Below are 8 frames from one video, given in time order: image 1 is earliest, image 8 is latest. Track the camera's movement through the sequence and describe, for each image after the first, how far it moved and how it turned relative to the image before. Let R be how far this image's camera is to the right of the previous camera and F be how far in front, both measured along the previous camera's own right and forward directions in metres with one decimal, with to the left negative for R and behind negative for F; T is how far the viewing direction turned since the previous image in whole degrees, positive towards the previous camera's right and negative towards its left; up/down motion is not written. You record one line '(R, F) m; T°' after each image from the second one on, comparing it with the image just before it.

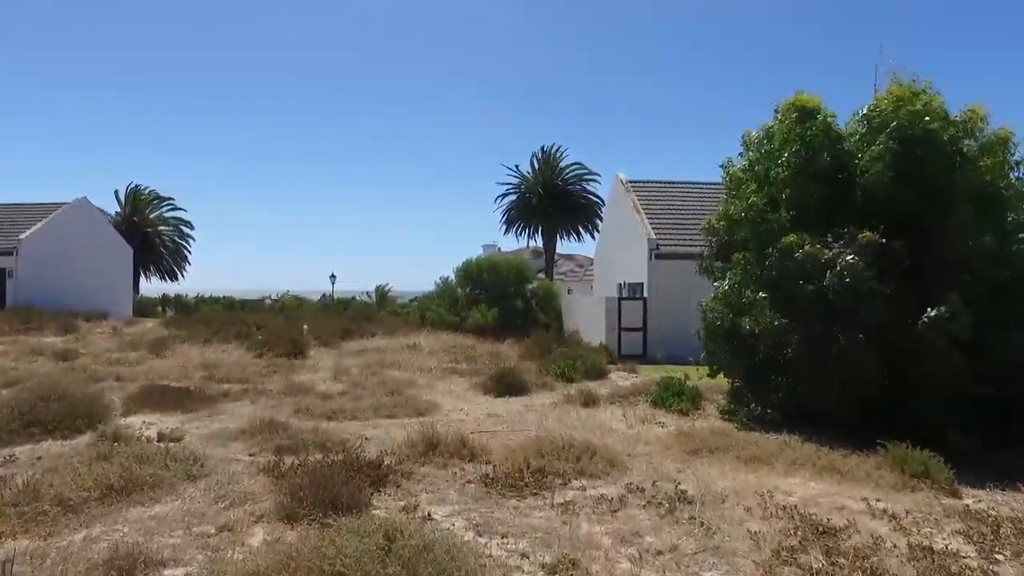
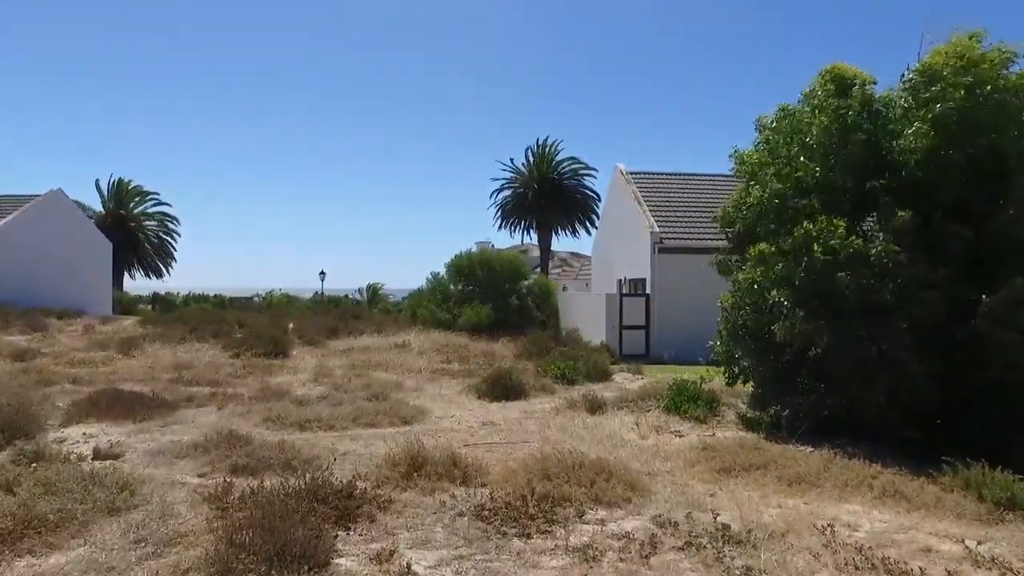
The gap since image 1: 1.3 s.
(-0.1, +1.4) m; 0°
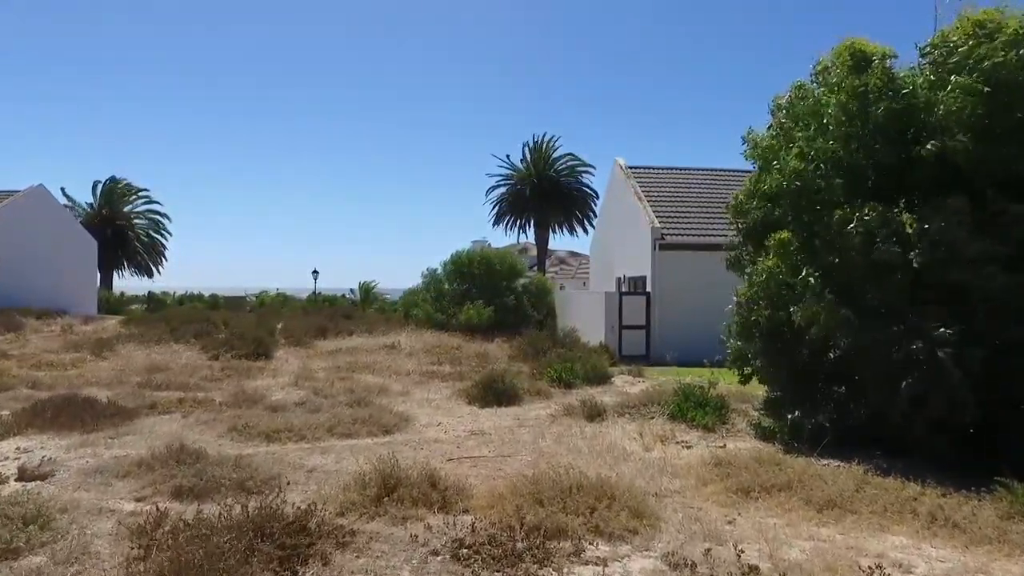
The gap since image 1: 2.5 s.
(+0.1, +1.0) m; 0°
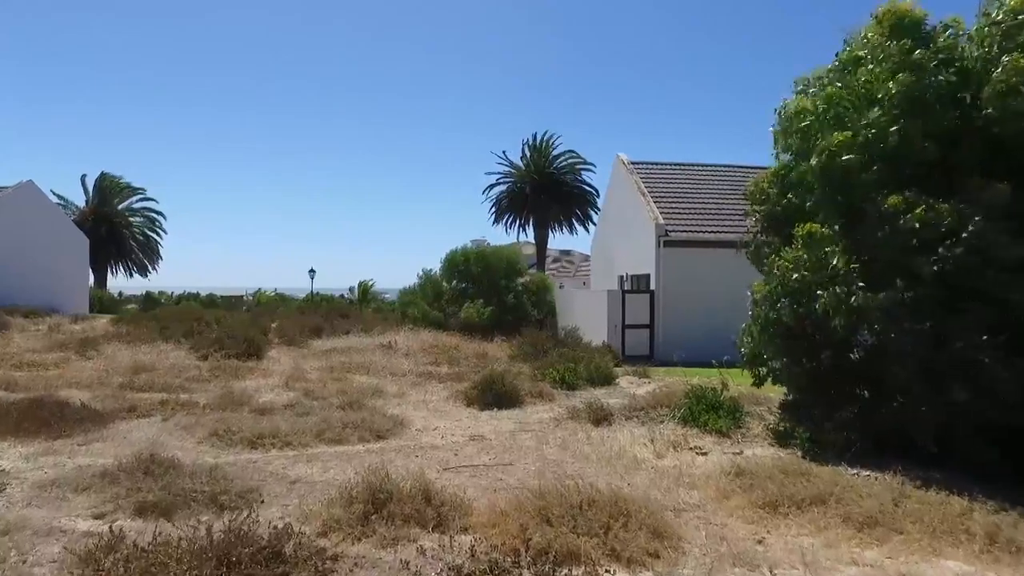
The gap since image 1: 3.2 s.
(0.0, +0.7) m; 0°
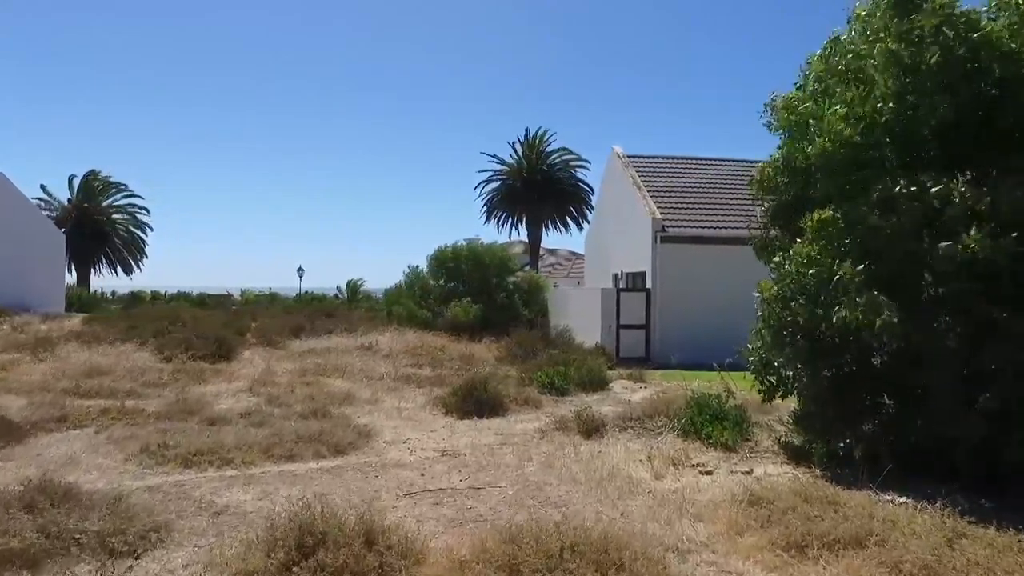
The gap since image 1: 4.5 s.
(+0.2, +1.2) m; 0°
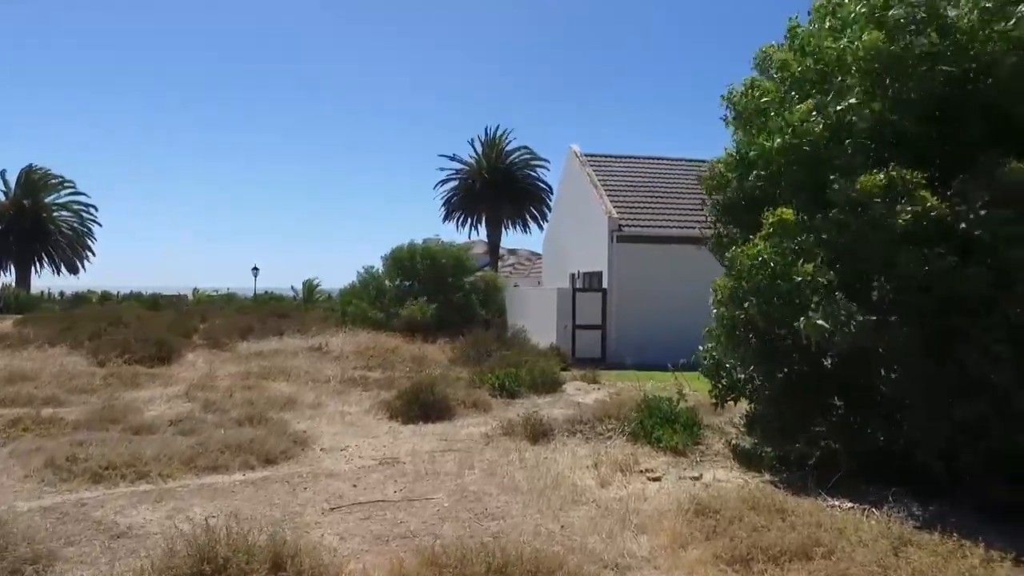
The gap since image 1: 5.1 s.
(+0.2, +0.4) m; +3°
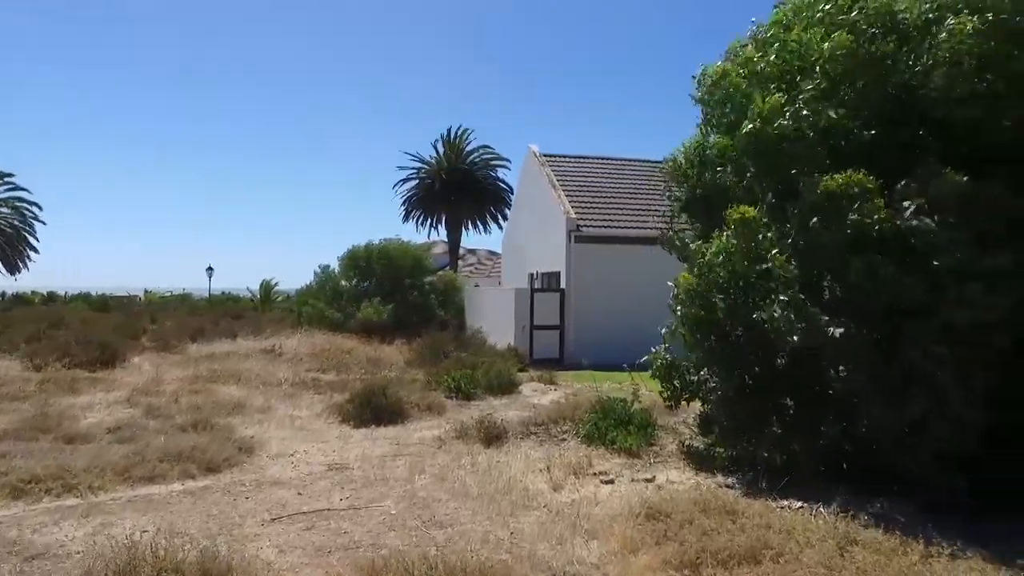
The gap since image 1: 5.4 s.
(+0.1, +0.1) m; +3°
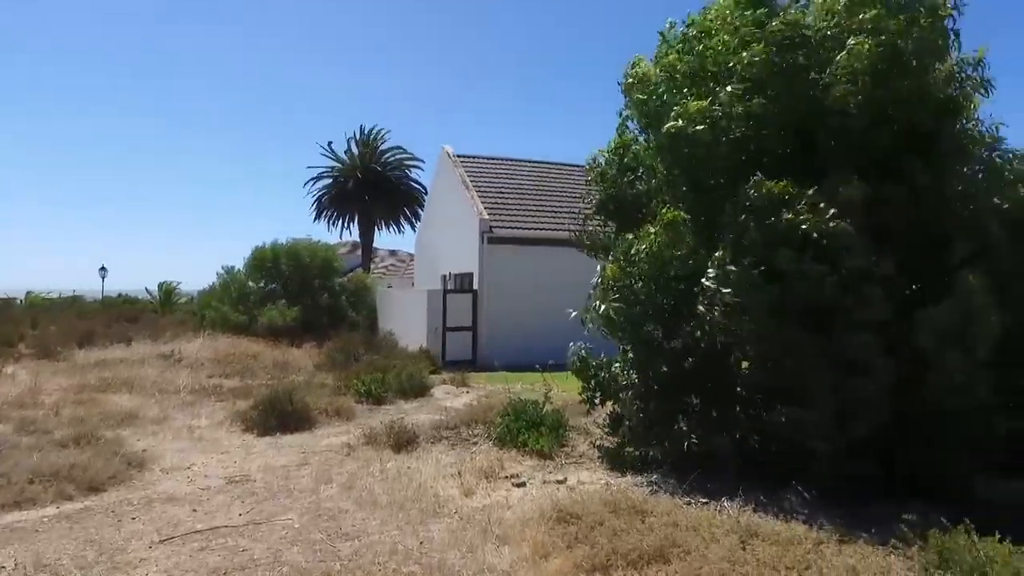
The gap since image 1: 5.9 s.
(0.0, +0.1) m; +6°
